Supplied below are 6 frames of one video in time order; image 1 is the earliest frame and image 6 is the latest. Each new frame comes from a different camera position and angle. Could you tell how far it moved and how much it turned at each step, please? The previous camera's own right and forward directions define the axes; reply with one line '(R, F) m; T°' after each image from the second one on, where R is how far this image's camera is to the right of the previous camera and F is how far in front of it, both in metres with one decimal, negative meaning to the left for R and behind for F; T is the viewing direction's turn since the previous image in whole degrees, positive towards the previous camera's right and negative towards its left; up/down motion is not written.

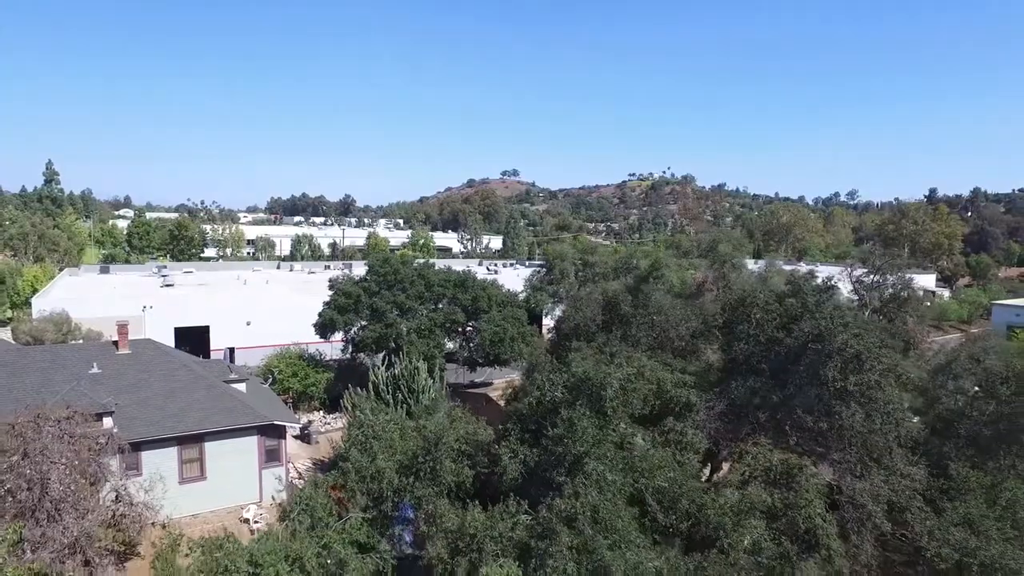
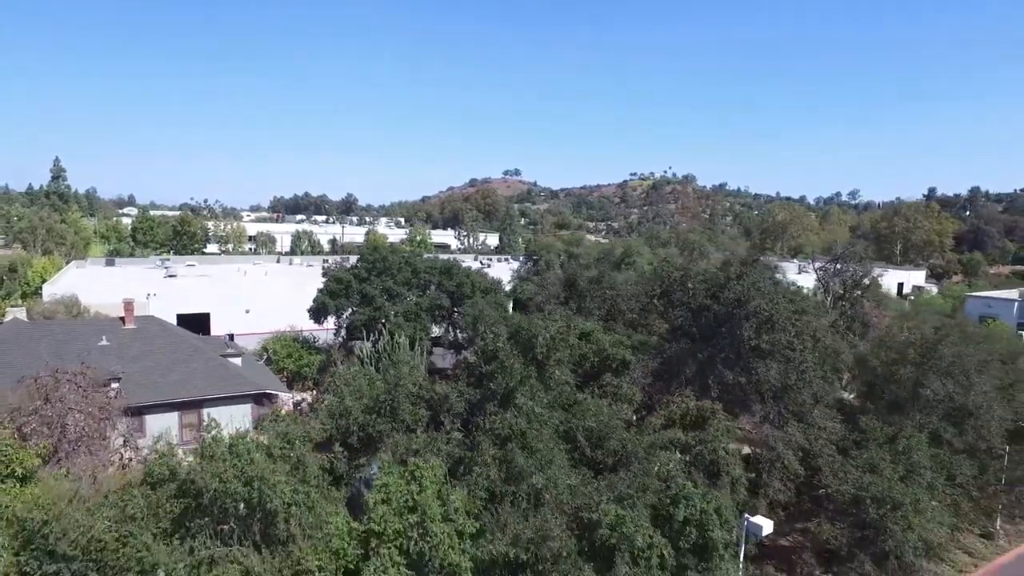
(+0.9, -1.7) m; 0°
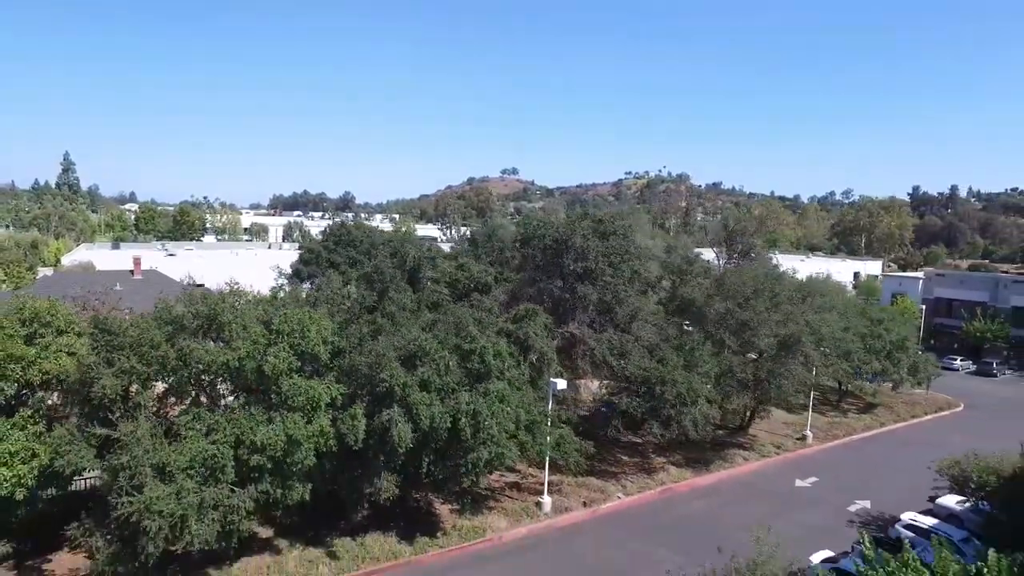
(+3.0, -5.6) m; 0°
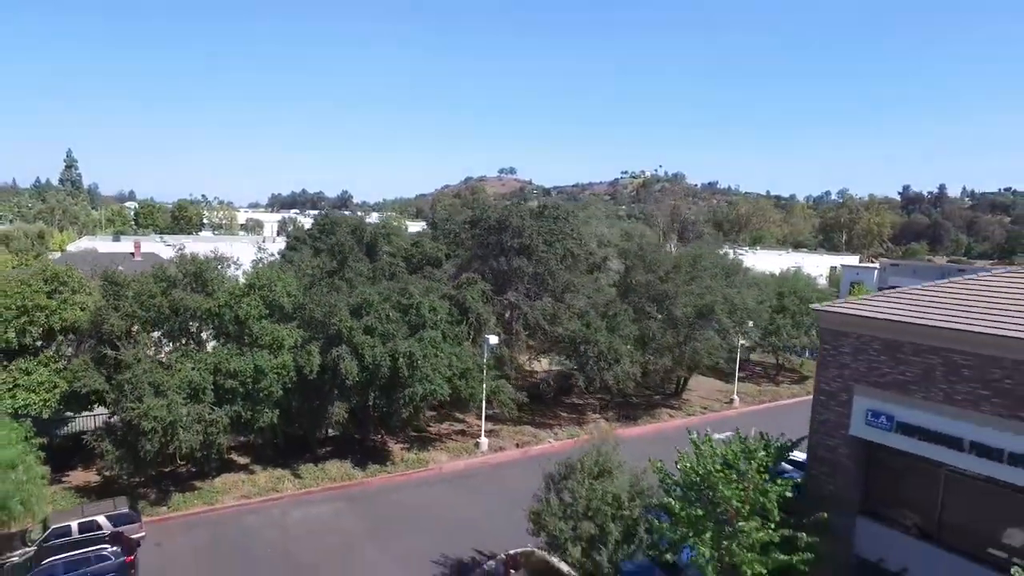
(+1.7, -3.1) m; 0°
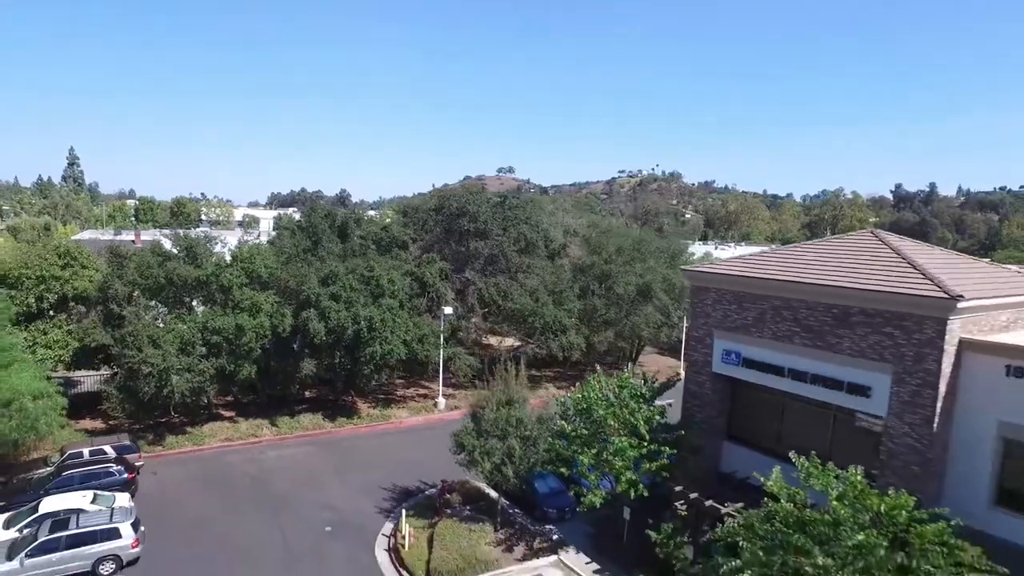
(+1.6, -2.8) m; 0°
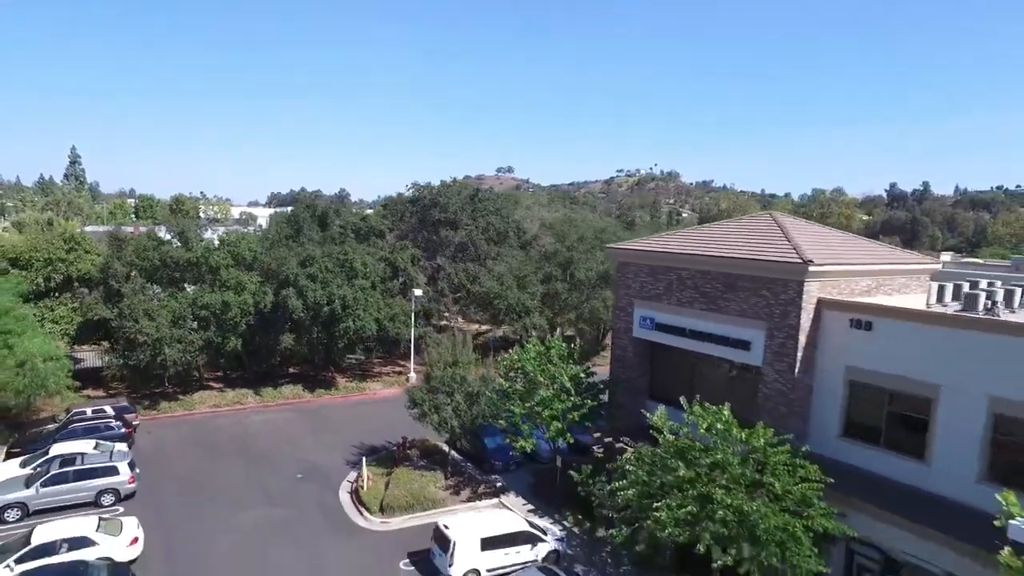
(+1.3, -2.1) m; 0°
